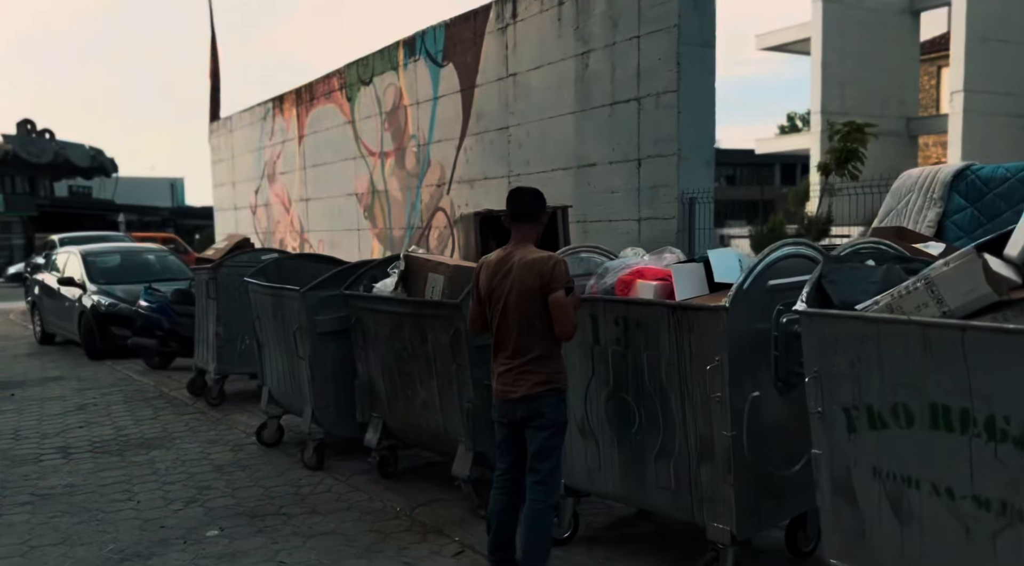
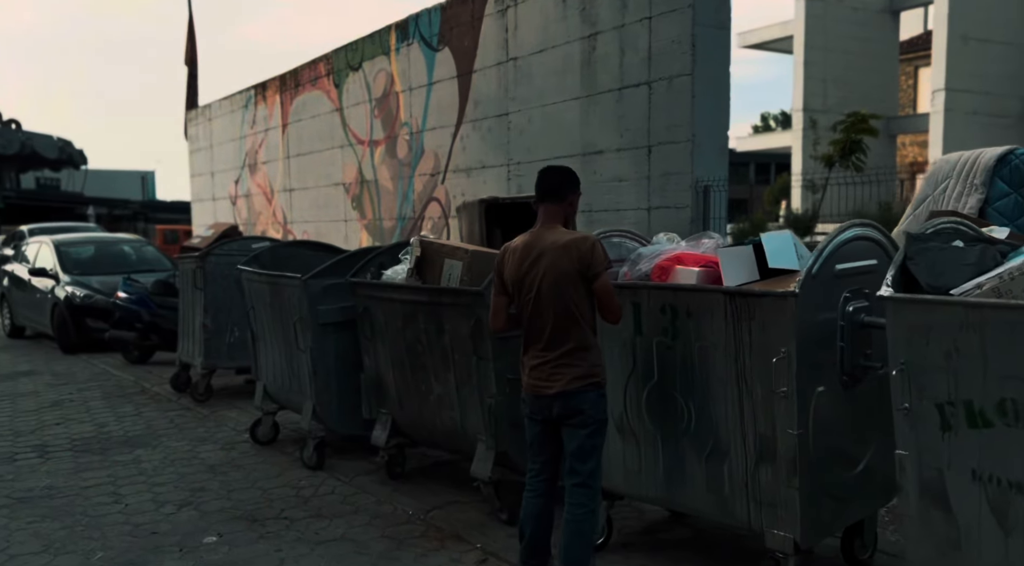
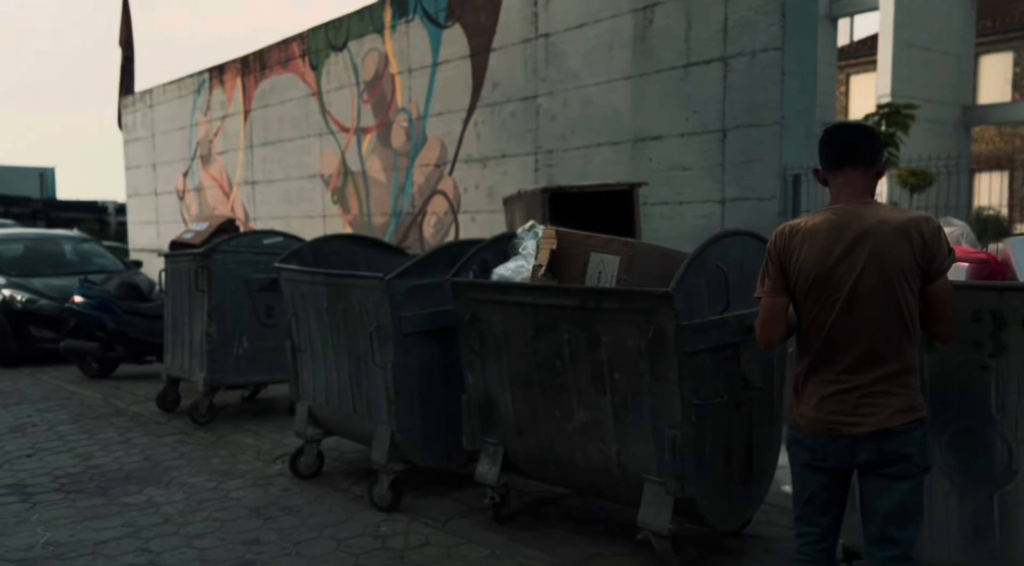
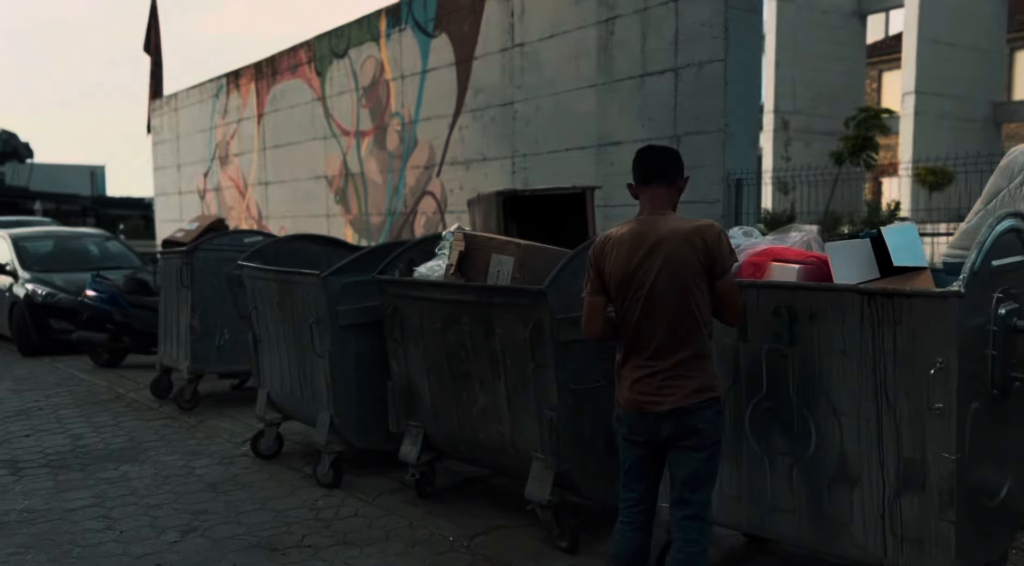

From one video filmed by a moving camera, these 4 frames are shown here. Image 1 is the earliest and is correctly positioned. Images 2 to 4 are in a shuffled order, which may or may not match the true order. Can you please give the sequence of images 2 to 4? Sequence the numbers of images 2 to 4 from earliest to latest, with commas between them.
2, 4, 3
